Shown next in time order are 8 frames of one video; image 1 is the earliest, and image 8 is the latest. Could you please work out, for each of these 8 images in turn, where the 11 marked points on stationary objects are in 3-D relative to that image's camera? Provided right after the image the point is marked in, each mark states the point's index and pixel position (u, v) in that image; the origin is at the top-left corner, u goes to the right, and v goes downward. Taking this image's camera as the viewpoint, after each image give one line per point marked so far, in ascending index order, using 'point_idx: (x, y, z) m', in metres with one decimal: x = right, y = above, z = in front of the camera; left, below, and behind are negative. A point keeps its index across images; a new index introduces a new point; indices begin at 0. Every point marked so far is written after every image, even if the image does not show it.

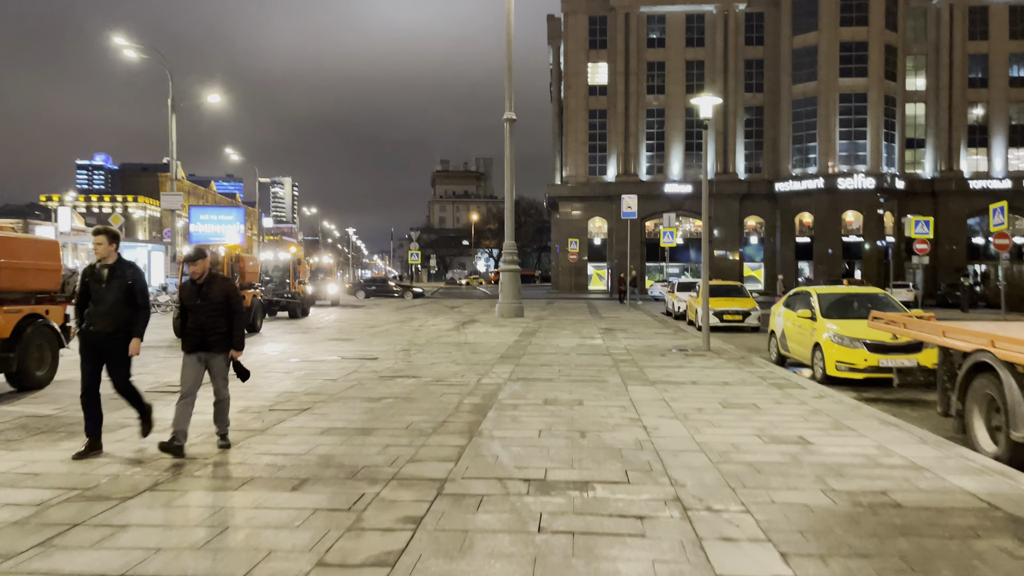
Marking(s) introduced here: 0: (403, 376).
0: (-1.6, -1.3, +12.1) m
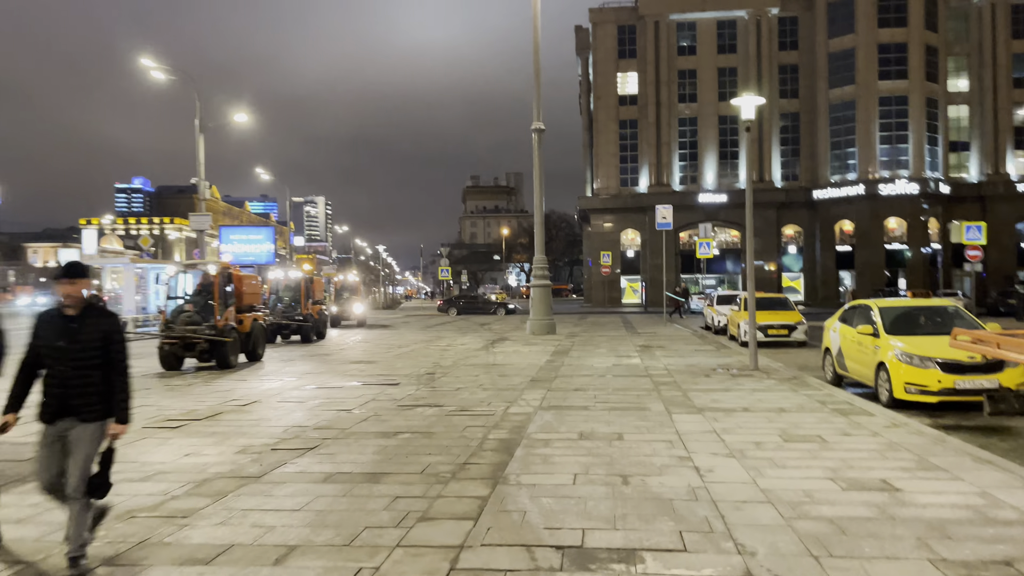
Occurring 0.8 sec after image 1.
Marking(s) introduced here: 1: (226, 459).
0: (-1.2, -1.6, +11.1) m
1: (-2.8, -1.6, +7.6) m
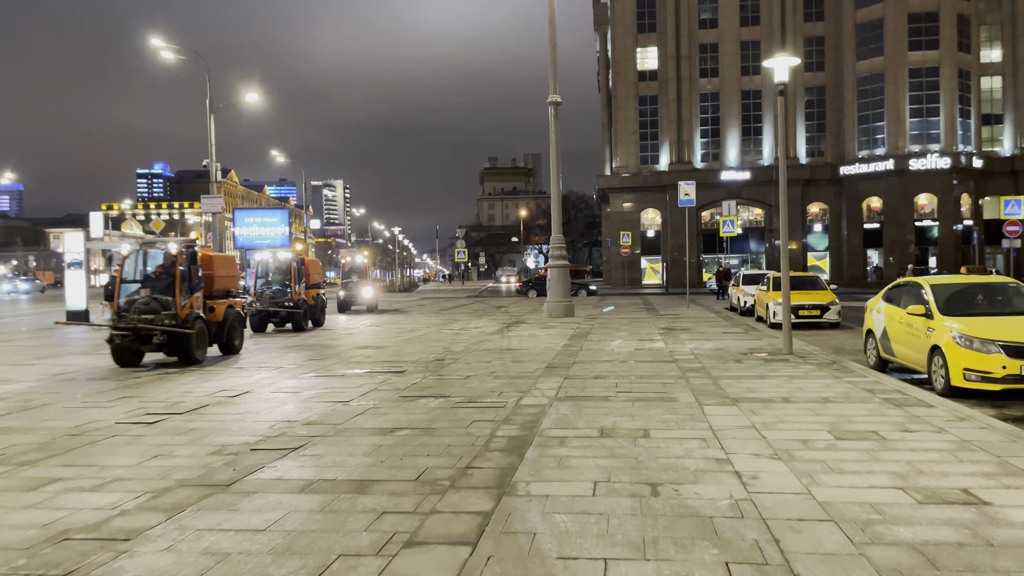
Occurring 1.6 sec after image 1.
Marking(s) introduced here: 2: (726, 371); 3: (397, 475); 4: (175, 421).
0: (-1.0, -1.4, +10.1) m
1: (-2.7, -1.5, +6.7) m
2: (+3.2, -1.2, +12.0) m
3: (-0.9, -1.4, +6.2) m
4: (-3.7, -1.4, +8.6) m
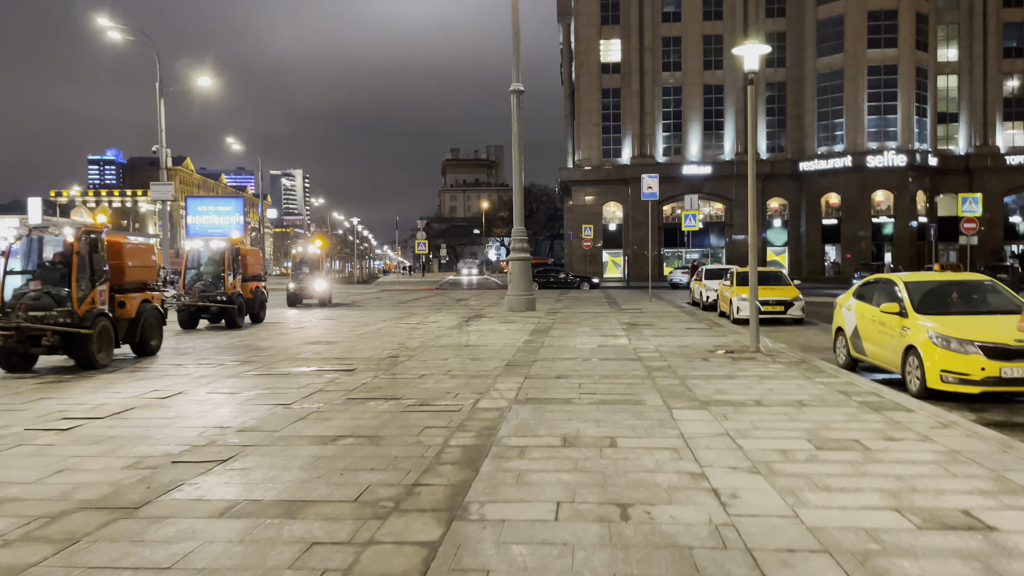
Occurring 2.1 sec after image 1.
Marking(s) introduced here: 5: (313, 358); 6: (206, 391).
0: (-1.5, -1.3, +9.4) m
1: (-3.0, -1.4, +5.9) m
2: (+2.6, -1.2, +11.4) m
3: (-1.2, -1.4, +5.5) m
4: (-4.1, -1.4, +7.8) m
5: (-3.3, -1.2, +13.3) m
6: (-3.8, -1.3, +9.9) m
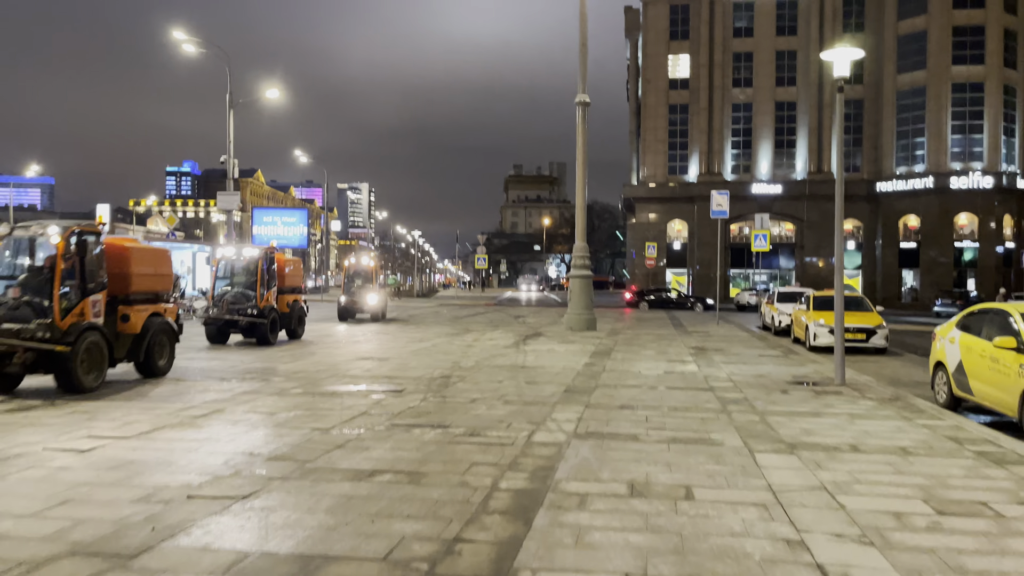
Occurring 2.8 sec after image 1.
0: (-0.9, -1.5, +8.6) m
1: (-2.6, -1.5, +5.2) m
2: (+3.4, -1.5, +10.3) m
3: (-0.9, -1.5, +4.7) m
4: (-3.6, -1.4, +7.2) m
5: (-2.4, -1.4, +12.6) m
6: (-3.1, -1.4, +9.3) m
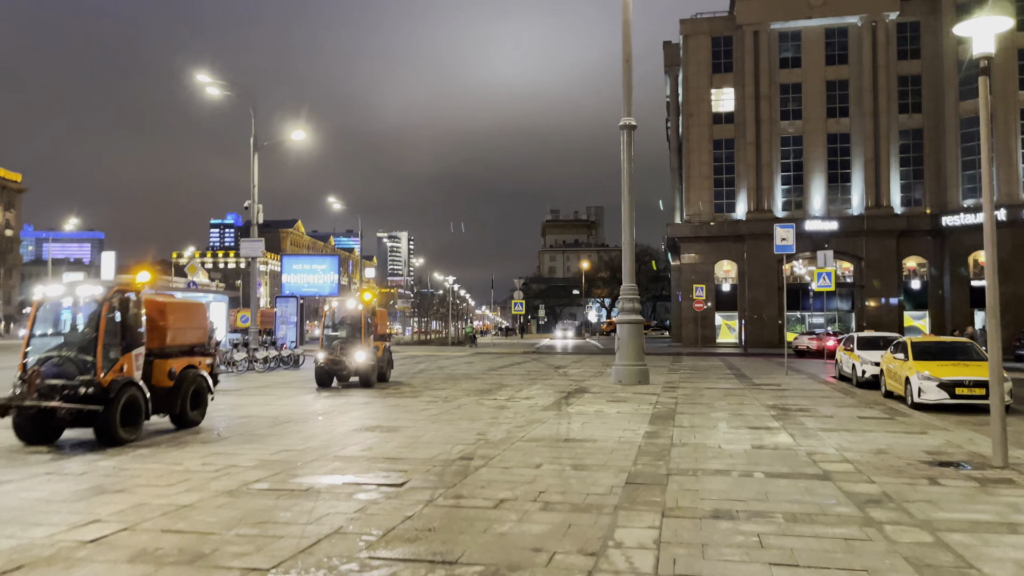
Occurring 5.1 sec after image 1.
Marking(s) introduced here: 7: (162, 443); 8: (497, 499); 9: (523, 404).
0: (-0.6, -1.9, +5.6) m
1: (-2.5, -1.7, +2.3) m
2: (+3.8, -2.0, +7.1) m
3: (-0.8, -1.7, +1.7) m
4: (-3.3, -1.8, +4.3) m
5: (-1.9, -2.1, +9.7) m
6: (-2.8, -1.9, +6.4) m
7: (-4.8, -2.1, +10.9) m
8: (-0.1, -1.9, +7.4) m
9: (+0.2, -2.3, +16.0) m
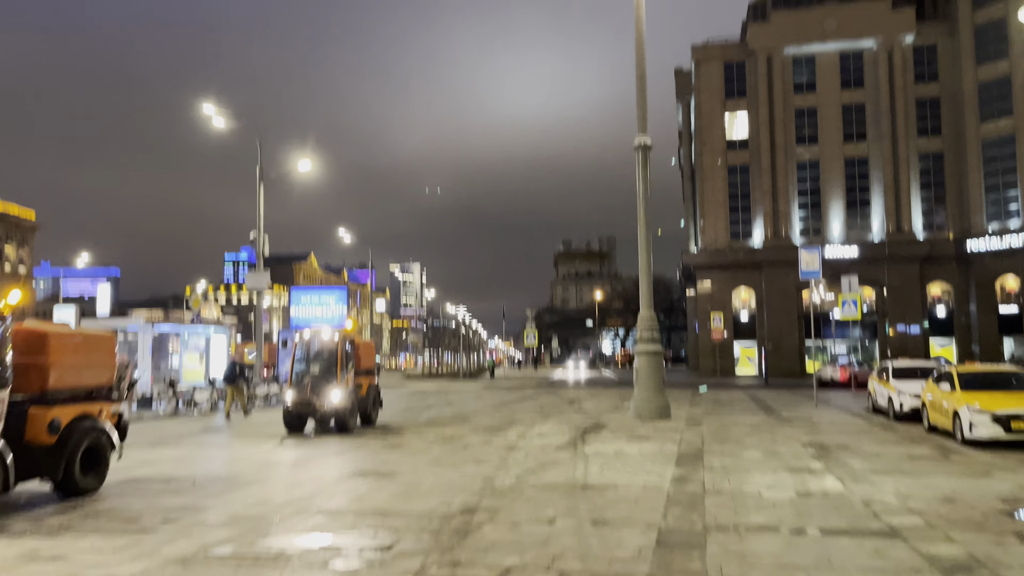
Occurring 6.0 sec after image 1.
0: (-0.6, -2.0, +4.3) m
1: (-2.5, -1.7, +1.1) m
2: (+3.8, -2.1, +5.8) m
3: (-0.8, -1.7, +0.4) m
4: (-3.3, -1.9, +3.1) m
5: (-1.8, -2.3, +8.4) m
6: (-2.7, -2.1, +5.1) m
7: (-4.6, -2.5, +9.6) m
8: (-0.1, -2.1, +6.1) m
9: (+0.4, -2.8, +14.6) m
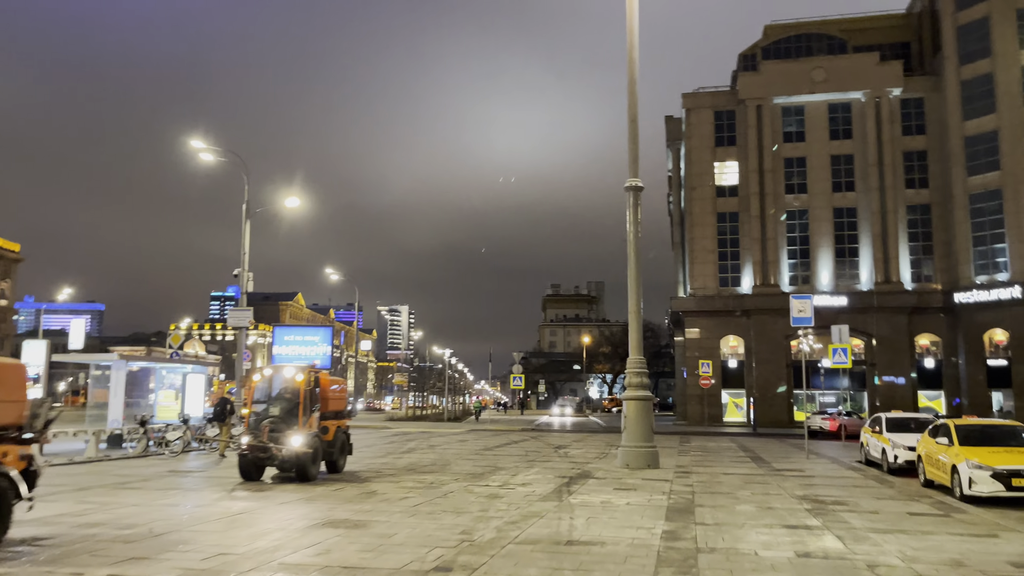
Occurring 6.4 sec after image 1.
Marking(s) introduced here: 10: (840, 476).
0: (-0.7, -2.1, +3.7) m
1: (-2.6, -1.7, +0.5) m
2: (+3.7, -2.4, +5.2) m
3: (-0.9, -1.6, -0.2) m
4: (-3.4, -1.9, +2.4) m
5: (-2.0, -2.7, +7.8) m
6: (-2.9, -2.2, +4.5) m
7: (-4.9, -2.8, +8.9) m
8: (-0.2, -2.4, +5.5) m
9: (+0.1, -3.6, +14.0) m
10: (+7.5, -4.2, +18.1) m
